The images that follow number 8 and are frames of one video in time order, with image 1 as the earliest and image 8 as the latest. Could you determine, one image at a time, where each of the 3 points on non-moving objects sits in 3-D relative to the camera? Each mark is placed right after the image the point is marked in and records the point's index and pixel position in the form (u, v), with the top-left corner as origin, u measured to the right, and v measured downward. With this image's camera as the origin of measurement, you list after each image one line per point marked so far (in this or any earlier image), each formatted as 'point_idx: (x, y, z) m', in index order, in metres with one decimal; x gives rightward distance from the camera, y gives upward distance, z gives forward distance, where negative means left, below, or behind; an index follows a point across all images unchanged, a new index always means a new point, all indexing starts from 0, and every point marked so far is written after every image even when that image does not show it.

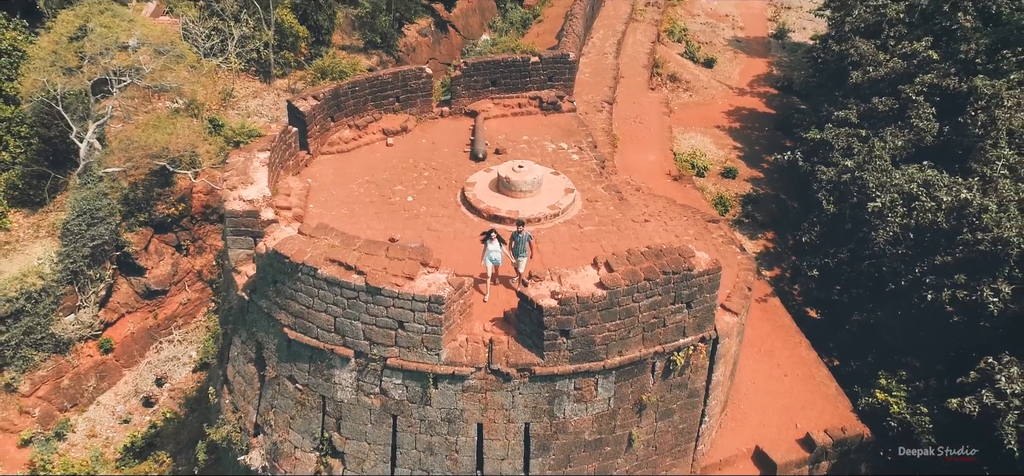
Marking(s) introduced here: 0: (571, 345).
0: (+0.6, -1.0, +6.7) m
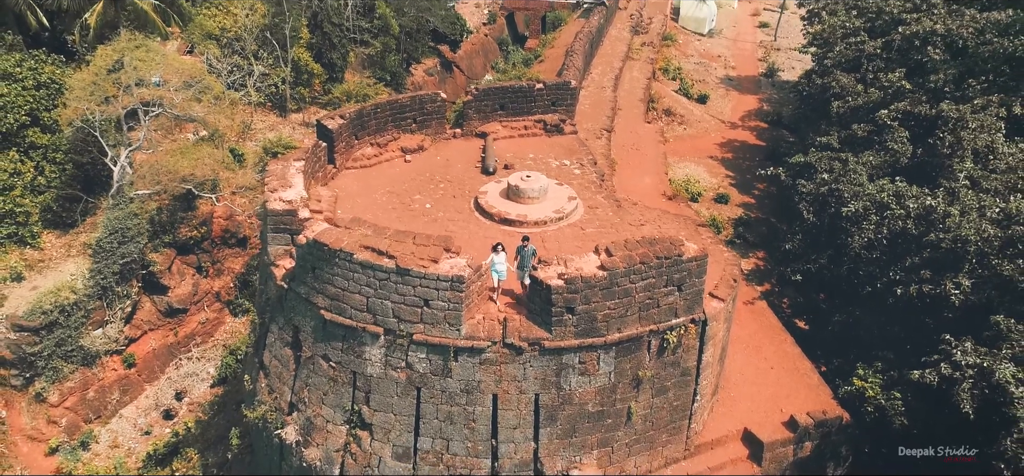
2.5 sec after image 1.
0: (+0.7, -0.9, +7.6) m
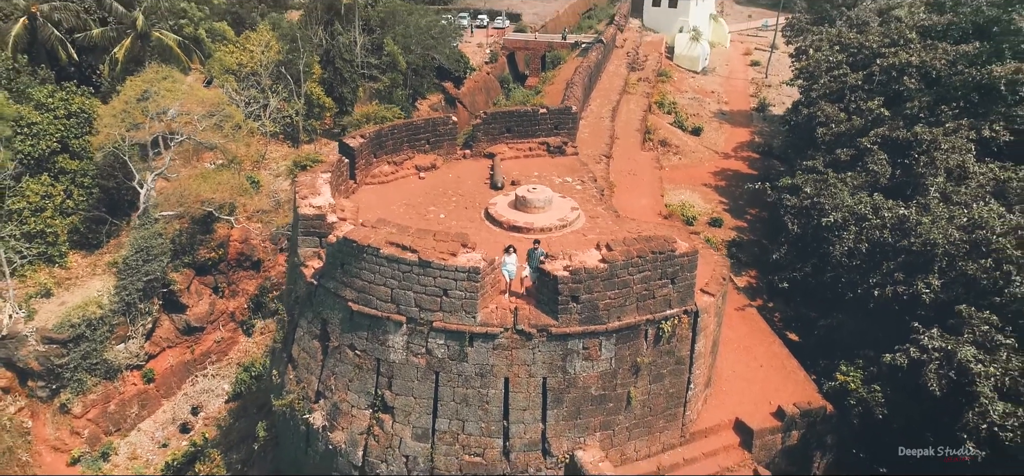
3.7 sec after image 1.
0: (+0.8, -0.8, +8.5) m
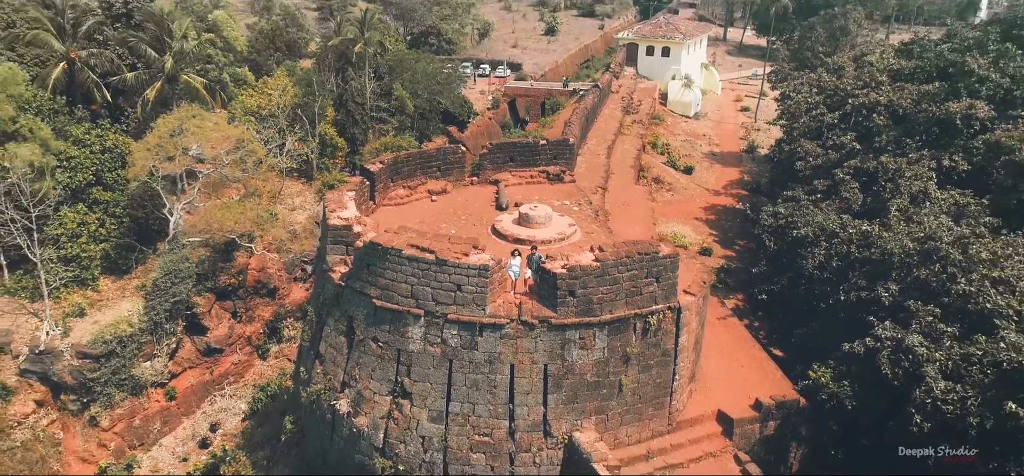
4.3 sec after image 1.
0: (+0.9, -0.9, +9.7) m
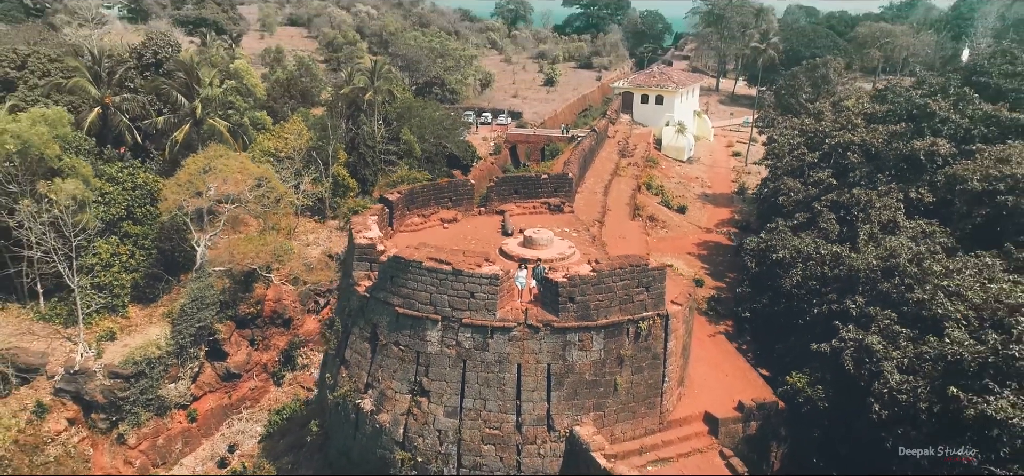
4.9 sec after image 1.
0: (+1.0, -1.1, +11.0) m
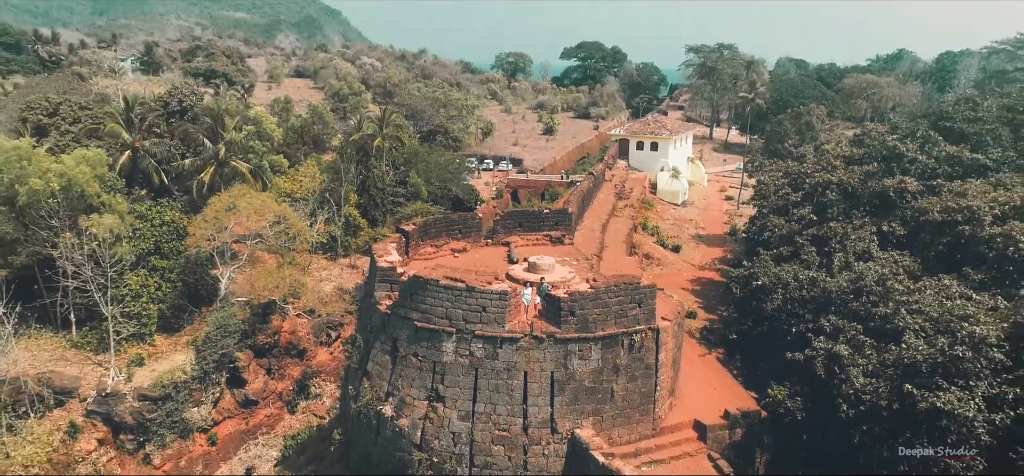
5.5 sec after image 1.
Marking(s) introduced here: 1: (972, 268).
0: (+1.1, -1.4, +12.4) m
1: (+9.3, -0.6, +14.7) m
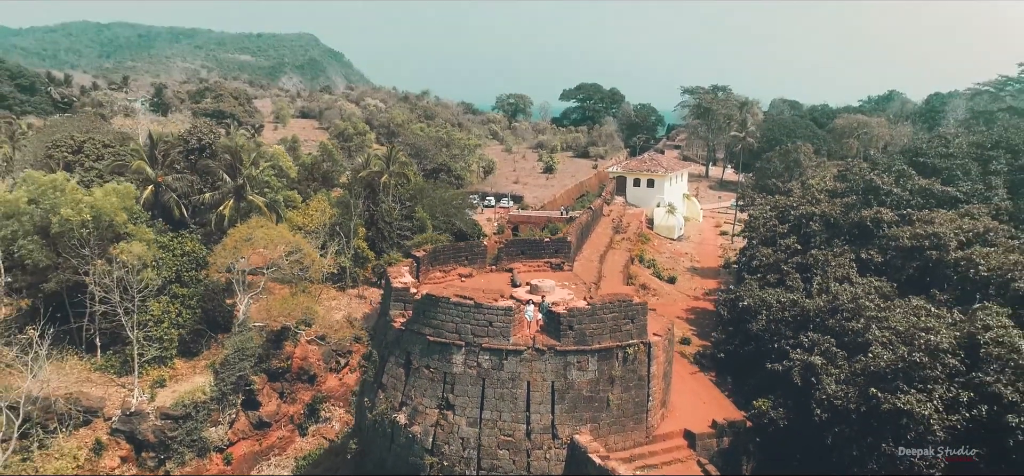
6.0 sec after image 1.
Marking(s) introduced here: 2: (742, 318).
0: (+1.2, -1.8, +13.6) m
1: (+9.4, -1.1, +16.0) m
2: (+5.9, -2.1, +18.4) m
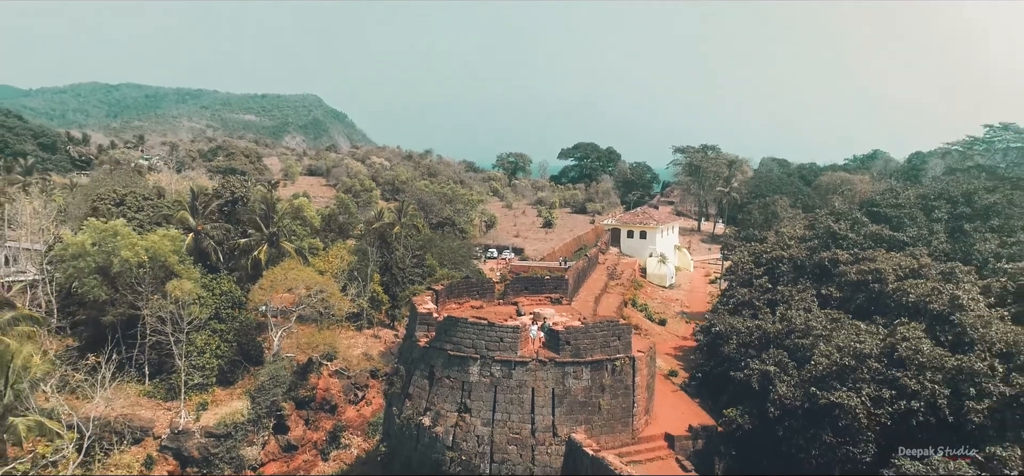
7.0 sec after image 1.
0: (+1.3, -2.5, +16.4) m
1: (+9.6, -2.0, +18.8) m
2: (+6.0, -3.1, +21.1) m
